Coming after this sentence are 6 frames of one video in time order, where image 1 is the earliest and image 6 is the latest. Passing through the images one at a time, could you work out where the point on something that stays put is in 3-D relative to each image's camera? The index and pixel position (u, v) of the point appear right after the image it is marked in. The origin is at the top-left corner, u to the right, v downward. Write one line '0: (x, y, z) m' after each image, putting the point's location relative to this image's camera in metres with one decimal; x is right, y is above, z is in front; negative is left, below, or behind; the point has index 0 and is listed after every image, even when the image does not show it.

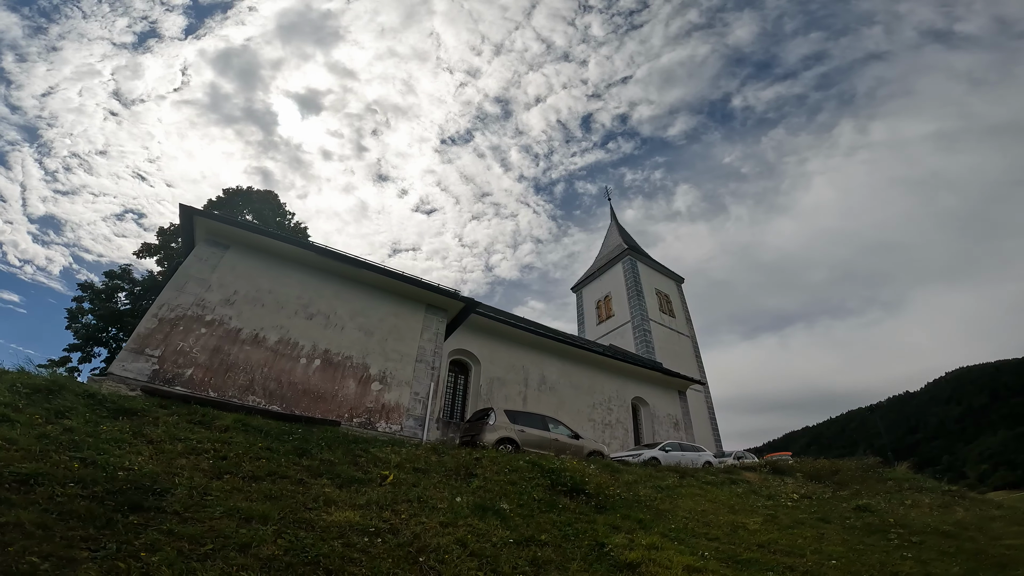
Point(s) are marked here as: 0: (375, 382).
0: (-3.5, -2.1, +13.2) m
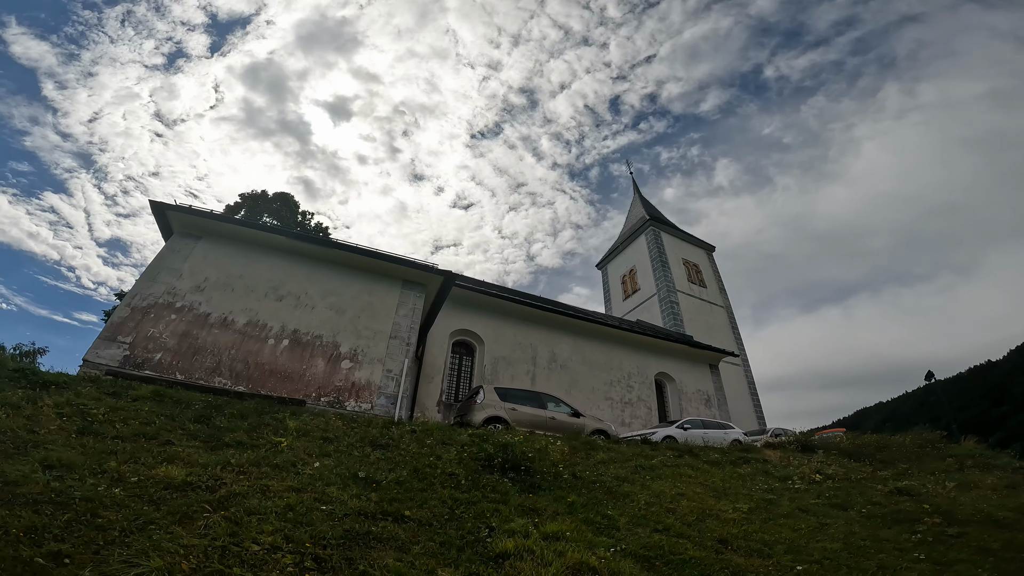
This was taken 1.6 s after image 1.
0: (-4.0, -1.5, +12.4) m
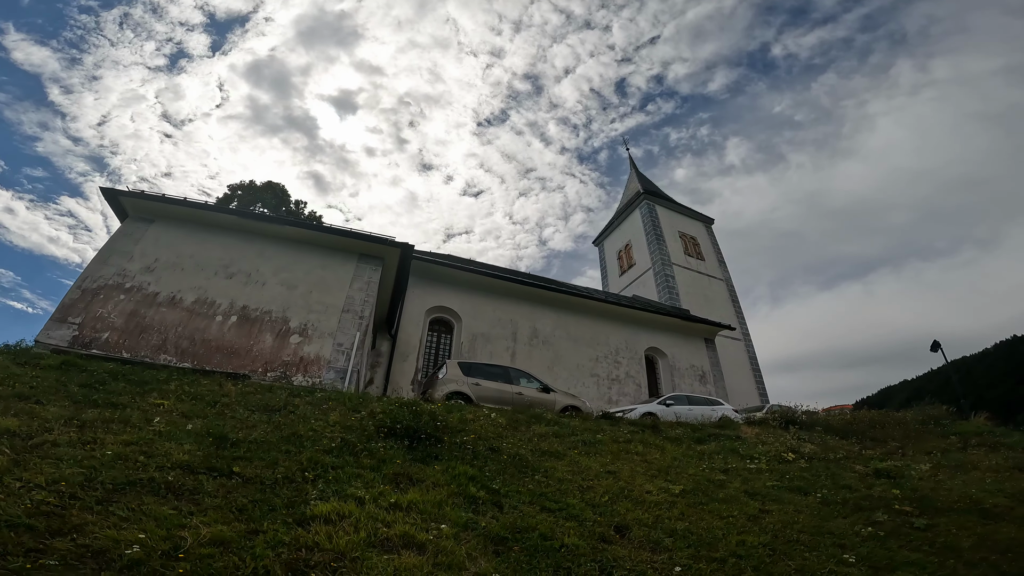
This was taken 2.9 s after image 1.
0: (-5.1, -1.1, +12.1) m
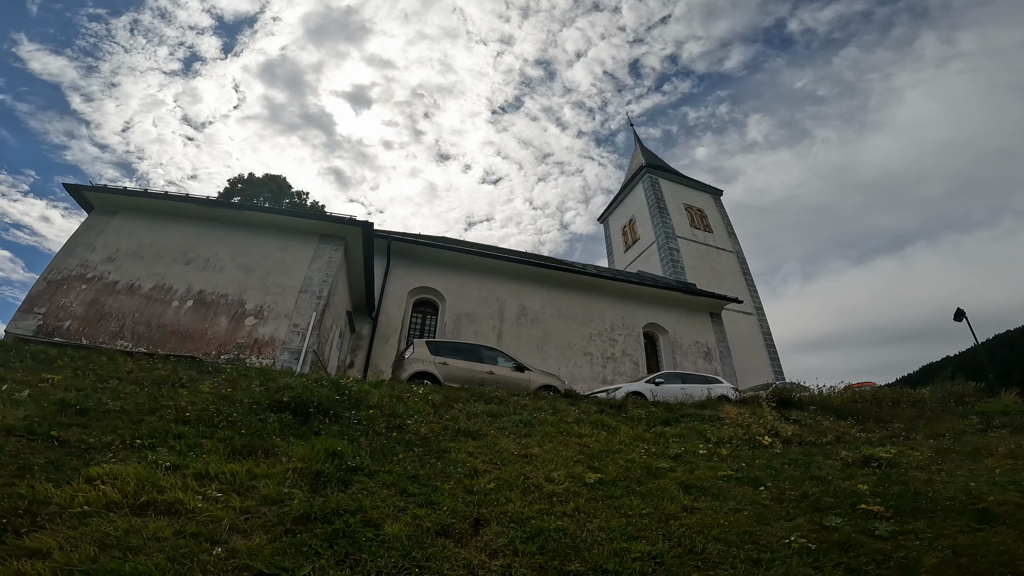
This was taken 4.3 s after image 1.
0: (-6.0, -0.7, +11.9) m
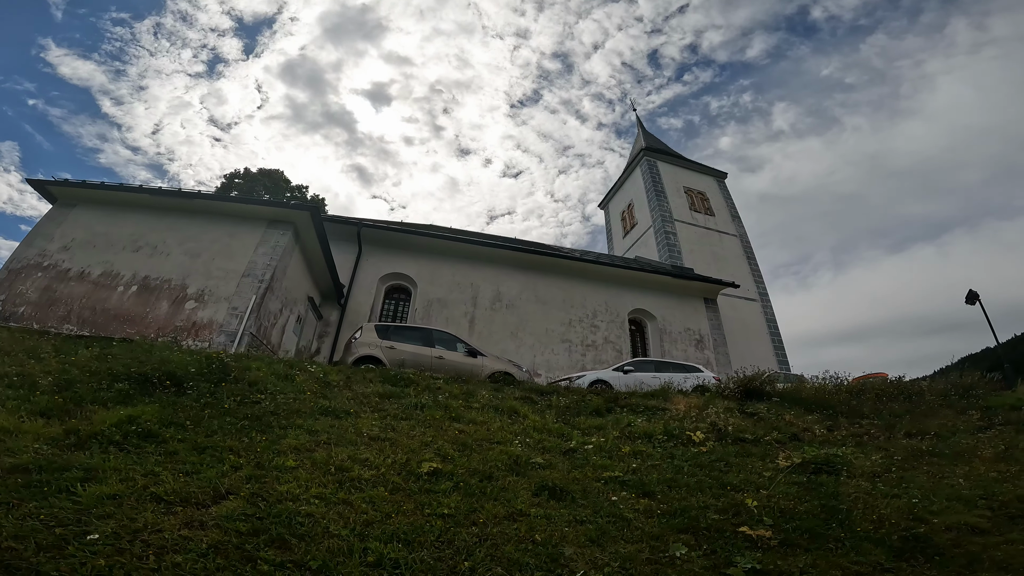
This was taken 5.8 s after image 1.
0: (-7.4, -0.3, +11.9) m
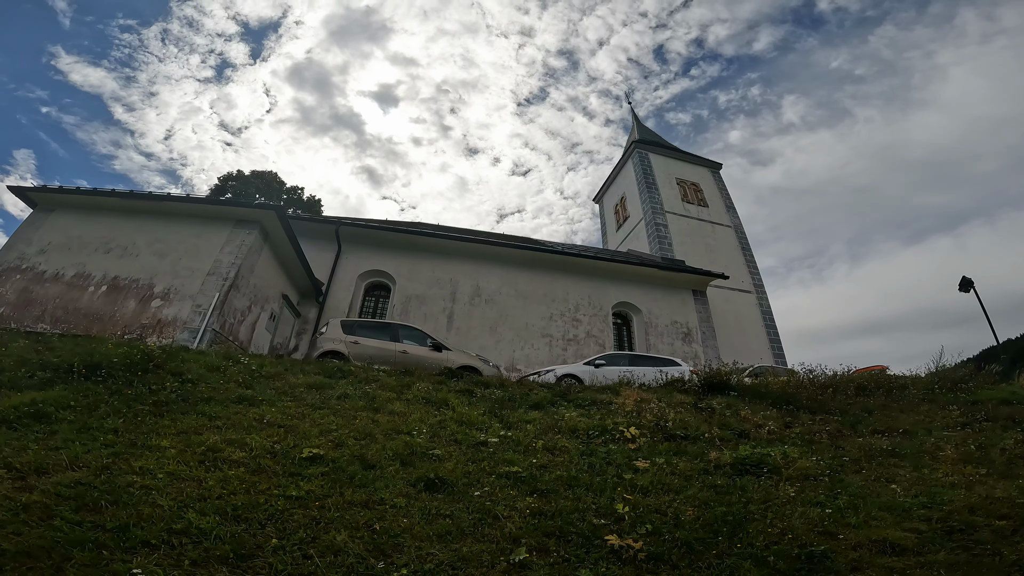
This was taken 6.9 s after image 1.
0: (-8.4, -0.3, +12.3) m
